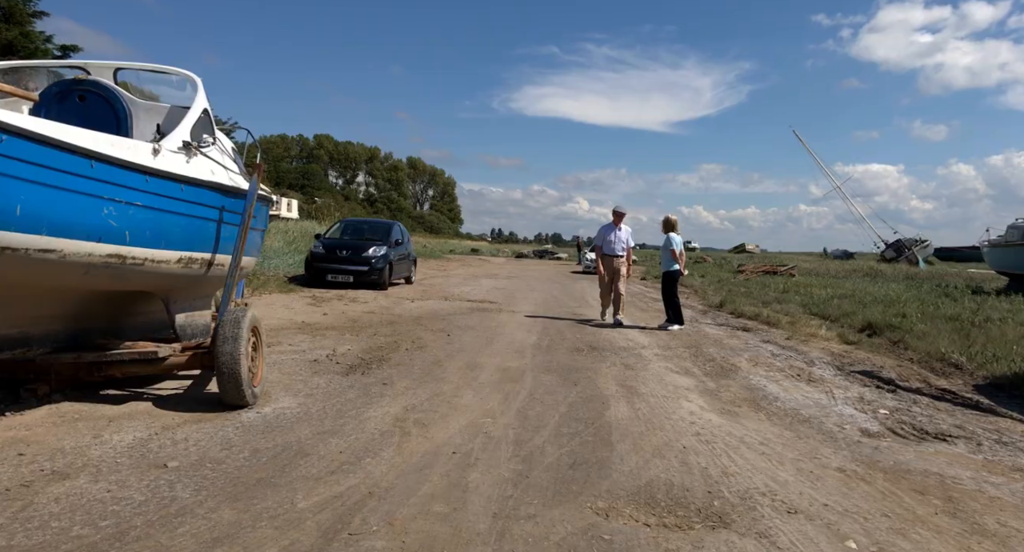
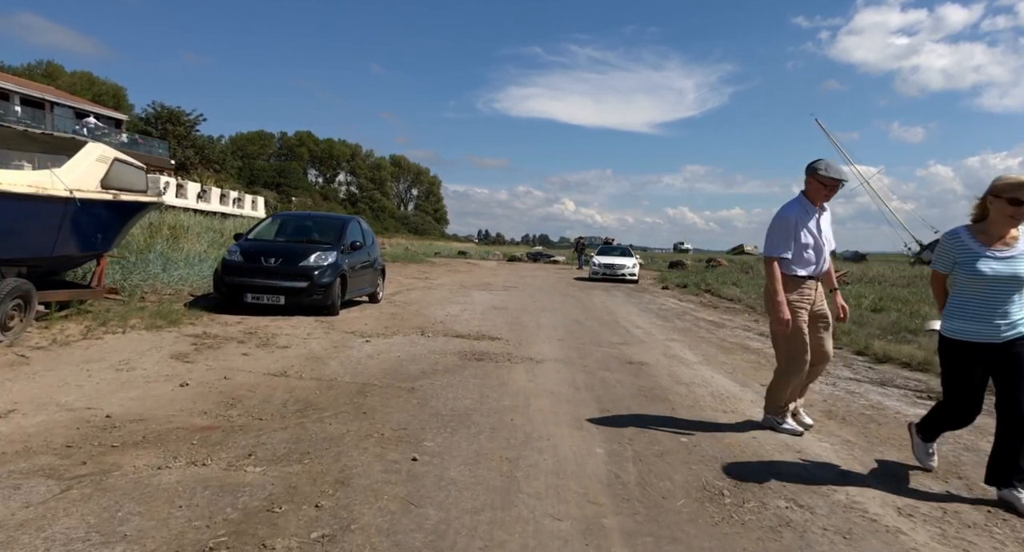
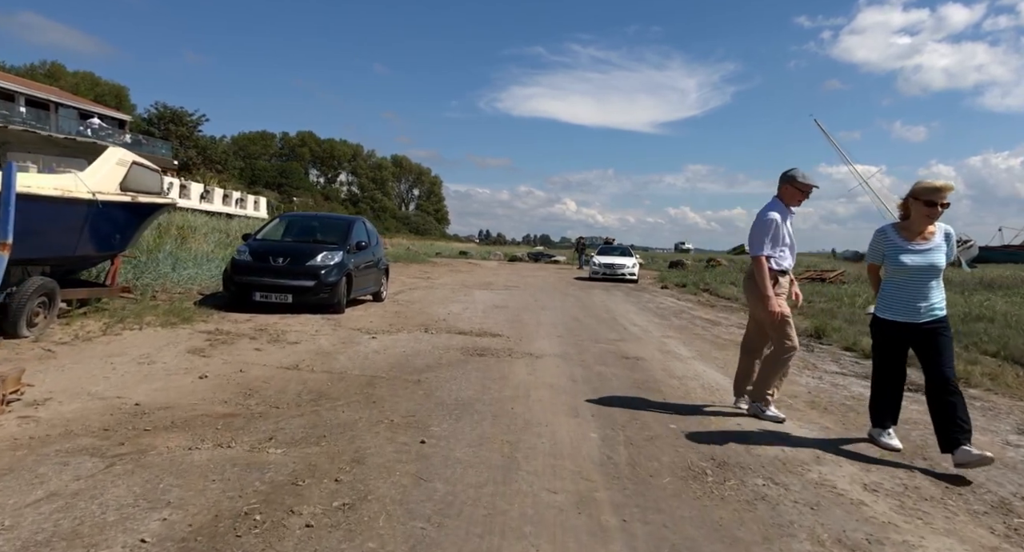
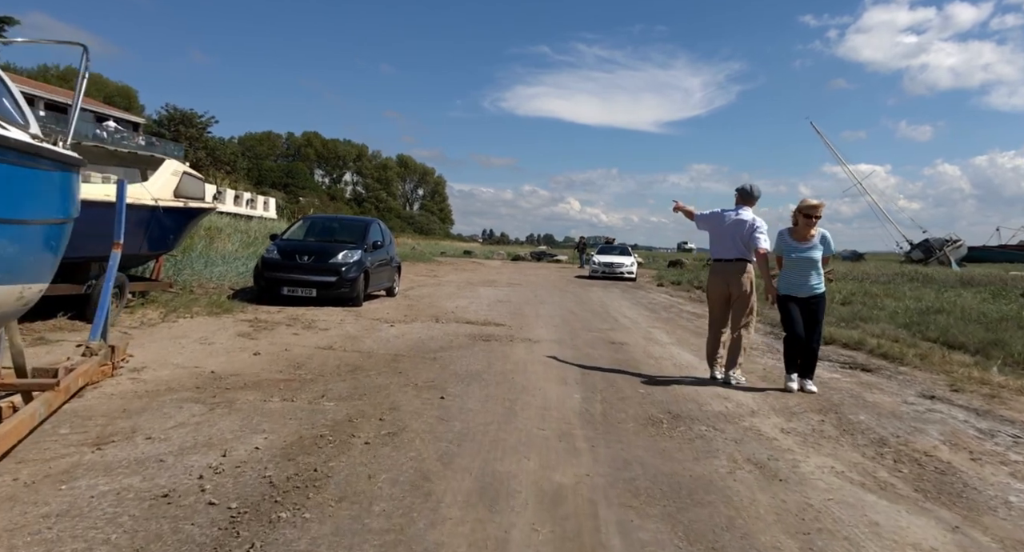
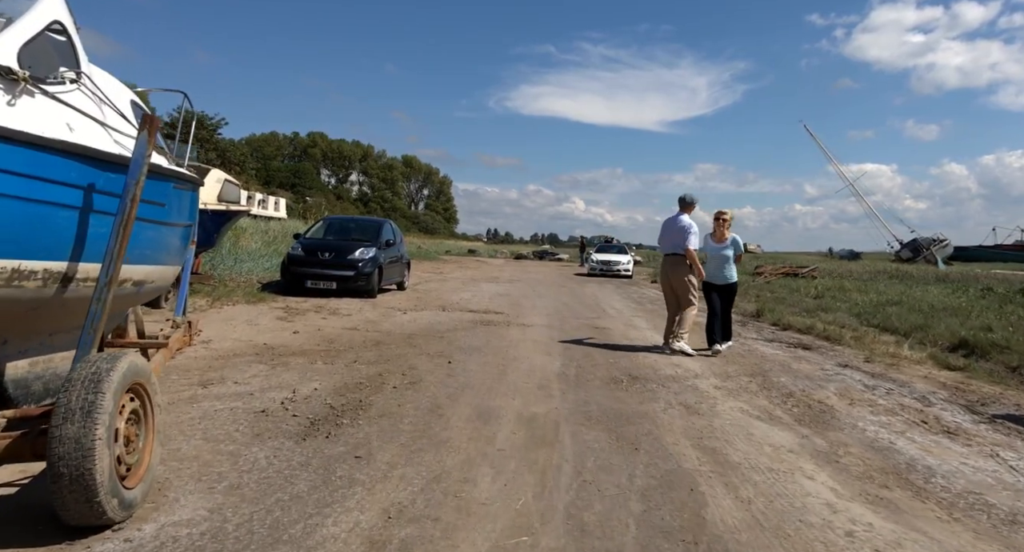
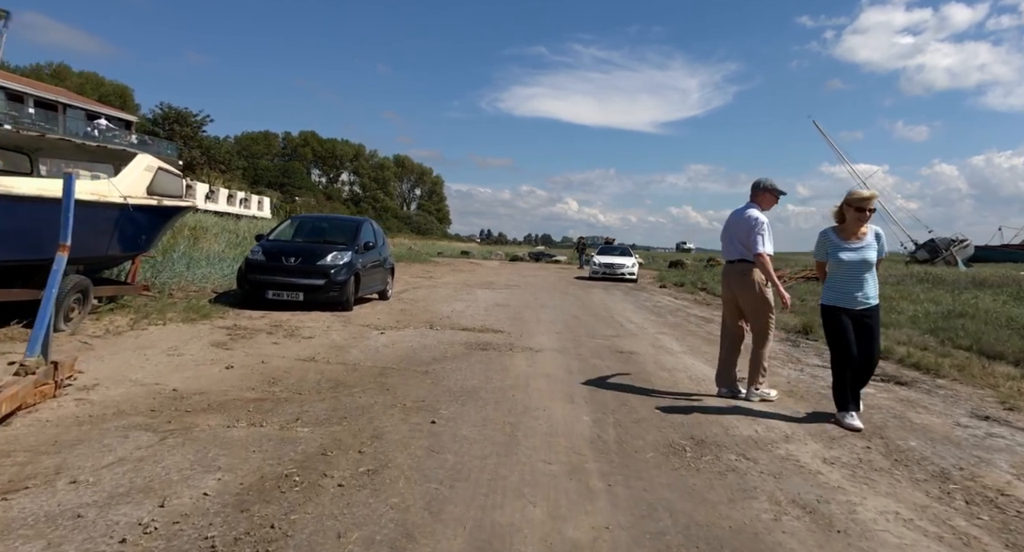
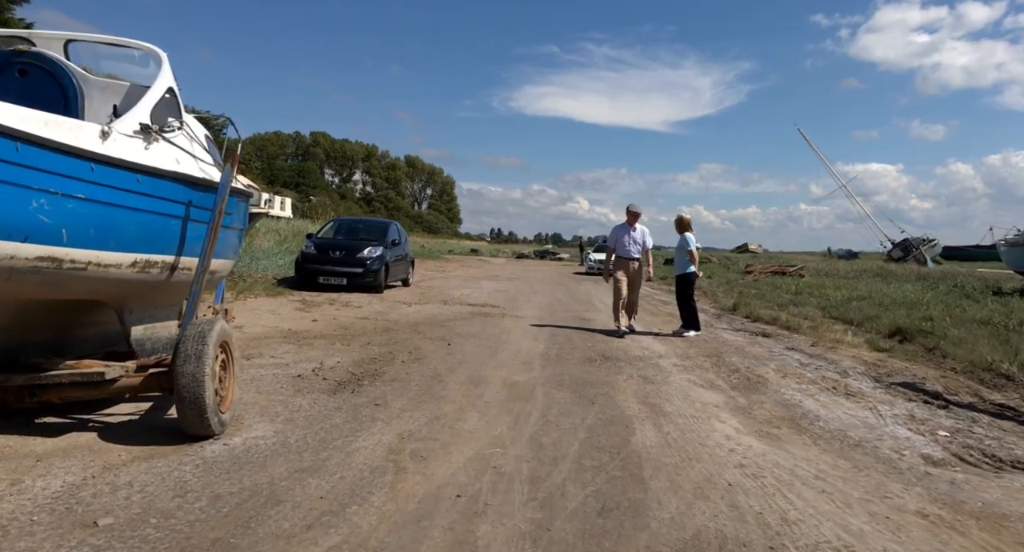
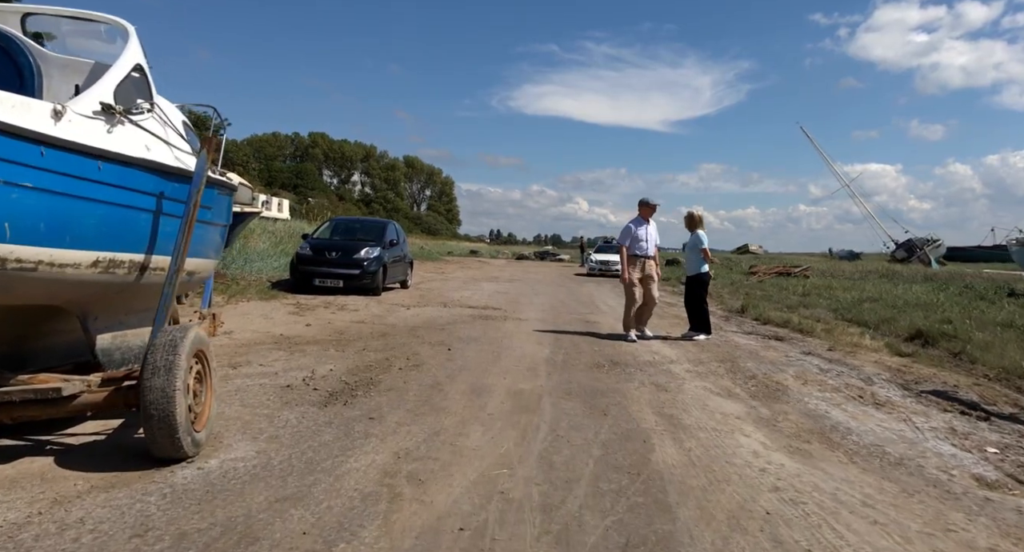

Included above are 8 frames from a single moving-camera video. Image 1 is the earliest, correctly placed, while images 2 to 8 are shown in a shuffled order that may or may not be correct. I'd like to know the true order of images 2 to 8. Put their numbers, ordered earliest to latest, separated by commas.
7, 8, 5, 4, 6, 3, 2
